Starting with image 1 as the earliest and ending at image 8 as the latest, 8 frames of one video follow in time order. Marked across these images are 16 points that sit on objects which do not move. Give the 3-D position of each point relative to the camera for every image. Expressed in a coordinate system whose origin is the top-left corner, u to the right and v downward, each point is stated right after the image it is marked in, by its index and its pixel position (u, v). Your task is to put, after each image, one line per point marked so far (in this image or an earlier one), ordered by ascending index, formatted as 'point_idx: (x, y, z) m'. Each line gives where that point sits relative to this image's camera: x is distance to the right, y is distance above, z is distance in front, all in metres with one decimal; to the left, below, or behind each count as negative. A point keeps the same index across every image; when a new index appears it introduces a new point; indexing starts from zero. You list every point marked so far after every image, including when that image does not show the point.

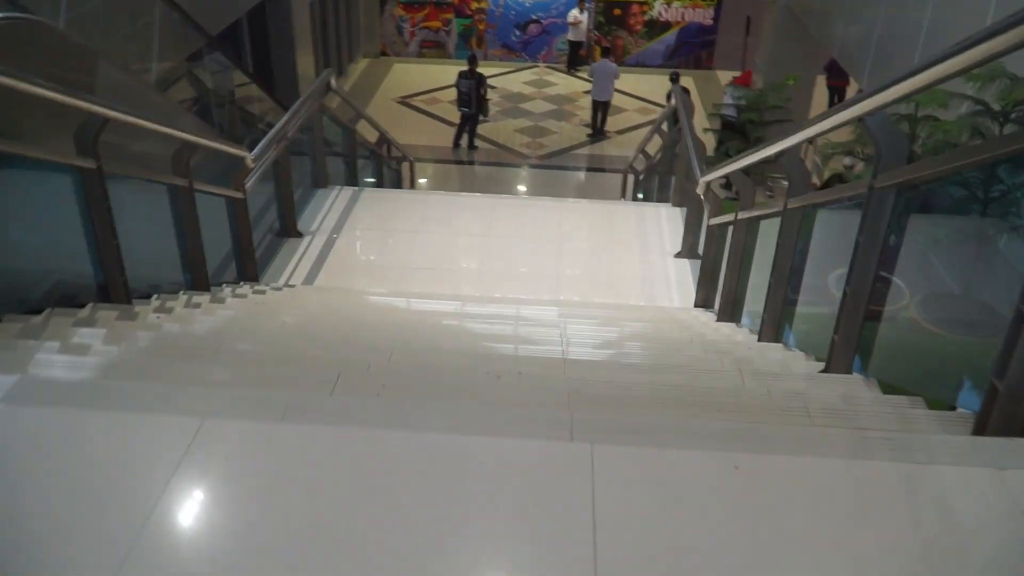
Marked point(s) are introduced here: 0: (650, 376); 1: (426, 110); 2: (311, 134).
0: (+0.3, -0.2, +2.1) m
1: (-1.2, +2.4, +12.4) m
2: (-1.2, +0.9, +5.5) m
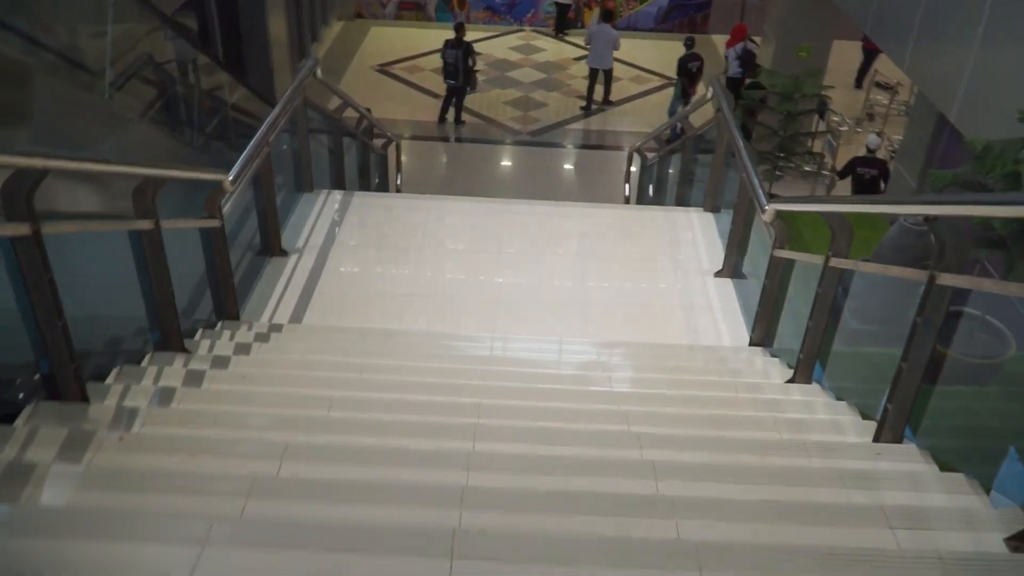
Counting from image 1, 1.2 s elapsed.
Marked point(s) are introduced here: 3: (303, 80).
0: (+0.5, -0.5, +1.6) m
1: (-1.4, +2.7, +11.6) m
2: (-1.2, +0.8, +4.8) m
3: (-1.1, +1.1, +4.8) m
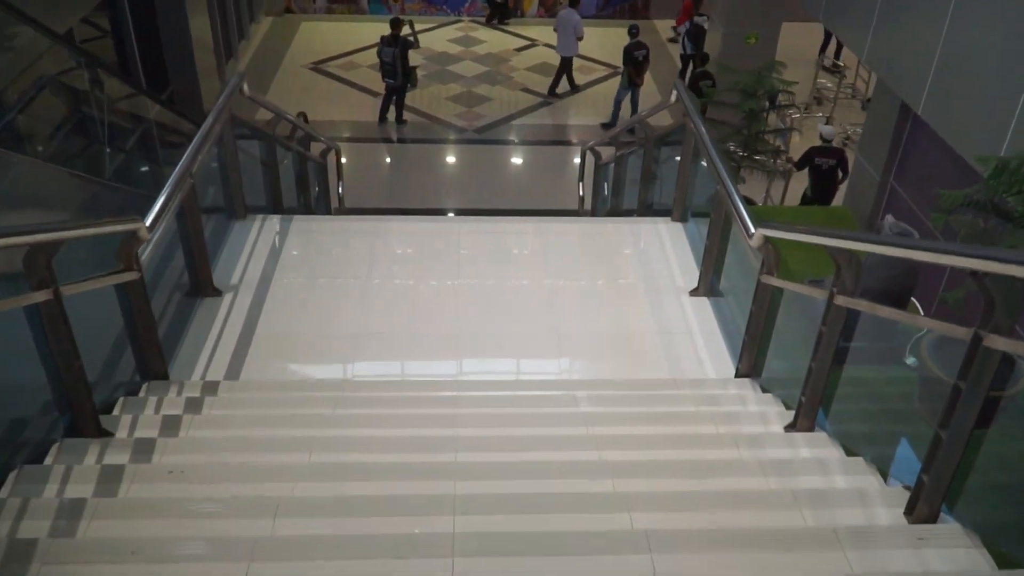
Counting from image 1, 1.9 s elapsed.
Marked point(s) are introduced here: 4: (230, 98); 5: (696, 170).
0: (+0.5, -0.6, +1.2) m
1: (-2.1, +2.6, +11.1) m
2: (-1.4, +0.6, +4.4) m
3: (-1.4, +1.0, +4.4) m
4: (-1.4, +1.0, +4.4) m
5: (+0.9, +0.6, +4.4) m
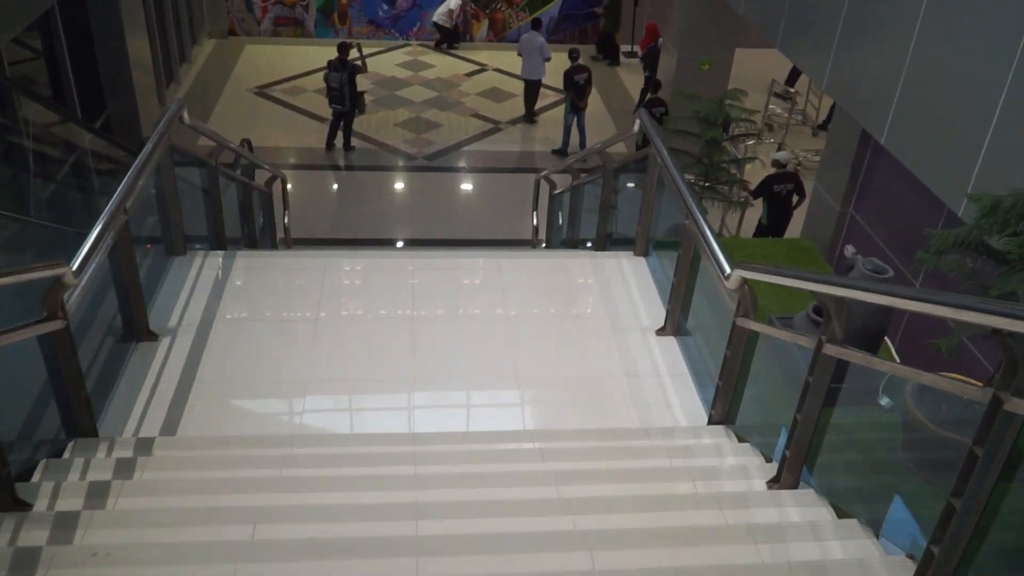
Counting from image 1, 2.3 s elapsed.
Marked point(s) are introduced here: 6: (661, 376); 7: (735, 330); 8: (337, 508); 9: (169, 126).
0: (+0.5, -0.7, +1.0) m
1: (-2.7, +2.2, +10.9) m
2: (-1.6, +0.5, +4.1) m
3: (-1.6, +0.8, +4.1) m
4: (-1.6, +0.8, +4.2) m
5: (+0.7, +0.4, +4.3) m
6: (+0.6, -0.4, +3.6) m
7: (+0.7, -0.1, +3.0) m
8: (-0.5, -0.6, +2.4) m
9: (-1.6, +0.8, +4.1) m
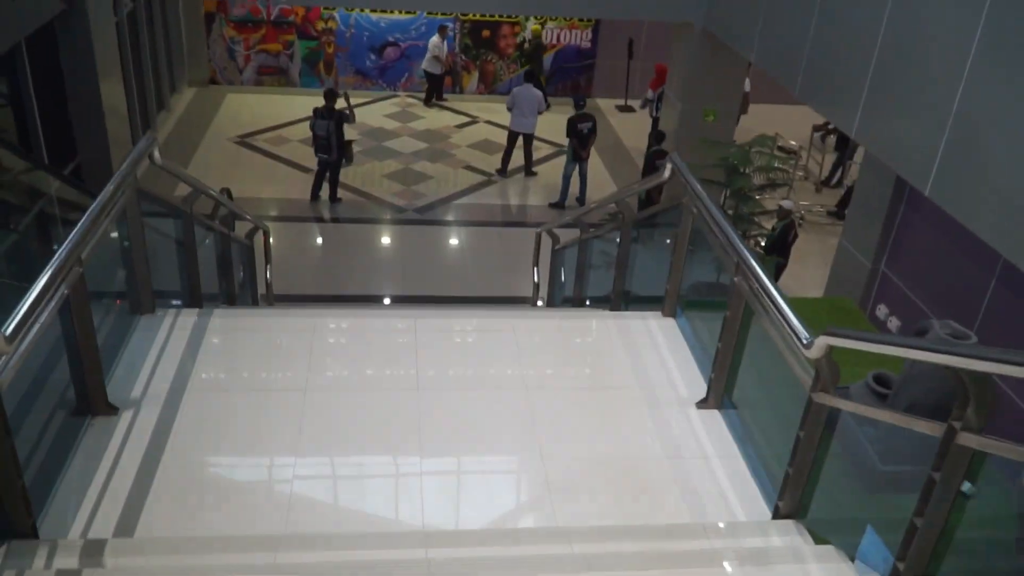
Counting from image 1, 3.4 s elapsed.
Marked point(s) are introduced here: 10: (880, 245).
0: (+0.6, -0.8, +0.5) m
1: (-2.8, +1.6, +10.4) m
2: (-1.5, +0.2, +3.6) m
3: (-1.5, +0.5, +3.6) m
4: (-1.5, +0.5, +3.7) m
5: (+0.8, +0.1, +3.8) m
6: (+0.7, -0.6, +3.1) m
7: (+0.8, -0.3, +2.5) m
8: (-0.4, -0.7, +1.9) m
9: (-1.5, +0.5, +3.7) m
10: (+2.3, +0.3, +5.7) m
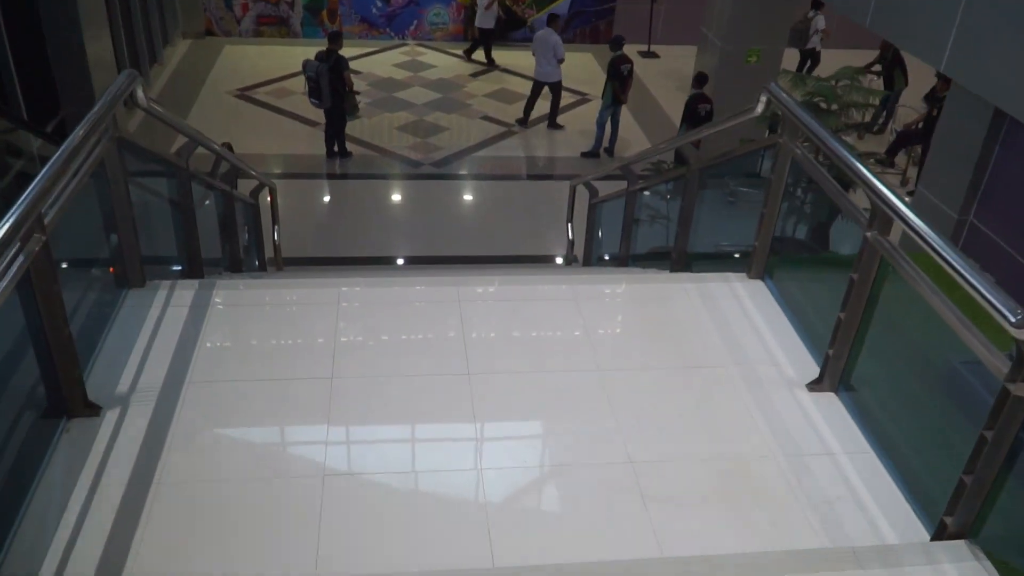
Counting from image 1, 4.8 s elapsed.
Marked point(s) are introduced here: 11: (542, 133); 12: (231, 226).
0: (+0.8, -0.8, -0.1) m
1: (-2.6, +2.0, +9.7) m
2: (-1.3, +0.3, +3.0) m
3: (-1.3, +0.6, +3.0) m
4: (-1.3, +0.7, +3.1) m
5: (+1.0, +0.3, +3.2) m
6: (+0.9, -0.5, +2.5) m
7: (+1.0, -0.2, +1.9) m
8: (-0.1, -0.7, +1.3) m
9: (-1.3, +0.6, +3.0) m
10: (+2.5, +0.5, +5.0) m
11: (+0.3, +1.6, +9.4) m
12: (-1.6, +0.4, +5.2) m
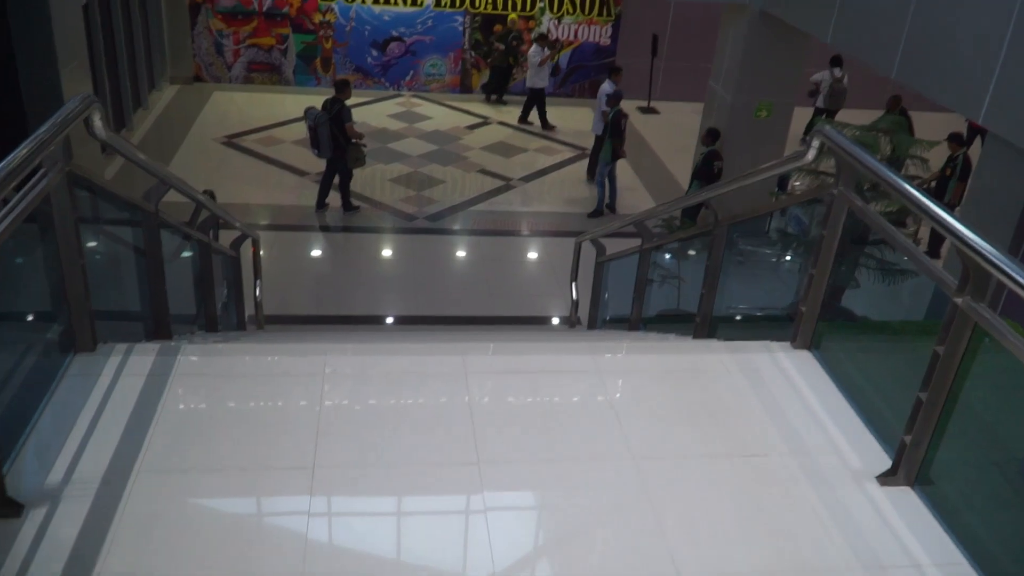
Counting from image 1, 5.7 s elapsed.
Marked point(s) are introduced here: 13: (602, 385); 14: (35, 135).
0: (+0.9, -0.8, -0.5) m
1: (-2.6, +1.4, +9.4) m
2: (-1.3, +0.1, +2.5) m
3: (-1.3, +0.5, +2.6) m
4: (-1.3, +0.5, +2.6) m
5: (+1.0, +0.1, +2.8) m
6: (+0.9, -0.6, +2.0) m
7: (+1.1, -0.4, +1.5) m
8: (-0.1, -0.8, +0.8) m
9: (-1.3, +0.5, +2.6) m
10: (+2.5, +0.2, +4.6) m
11: (+0.3, +1.0, +9.1) m
12: (-1.6, +0.1, +4.7) m
13: (+0.3, -0.3, +2.9) m
14: (-1.2, +0.4, +2.3) m
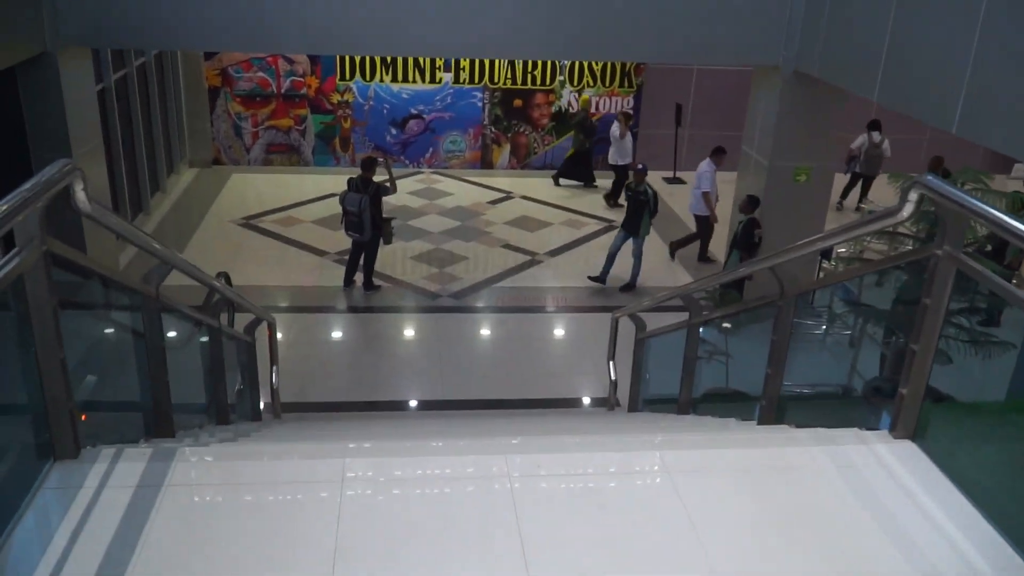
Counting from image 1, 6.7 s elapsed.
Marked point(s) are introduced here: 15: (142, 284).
0: (+1.0, -0.7, -1.0) m
1: (-2.3, +0.5, +9.1) m
2: (-1.2, -0.1, +2.2) m
3: (-1.1, +0.2, +2.3) m
4: (-1.1, +0.2, +2.3) m
5: (+1.1, -0.1, +2.4) m
6: (+1.1, -0.8, +1.6) m
7: (+1.2, -0.5, +1.1) m
8: (0.0, -0.8, +0.4) m
9: (-1.1, +0.2, +2.3) m
10: (+2.7, -0.2, +4.2) m
11: (+0.5, +0.2, +8.8) m
12: (-1.4, -0.4, +4.4) m
13: (+0.4, -0.5, +2.5) m
14: (-1.1, +0.2, +2.0) m
15: (-1.3, 0.0, +3.1) m
